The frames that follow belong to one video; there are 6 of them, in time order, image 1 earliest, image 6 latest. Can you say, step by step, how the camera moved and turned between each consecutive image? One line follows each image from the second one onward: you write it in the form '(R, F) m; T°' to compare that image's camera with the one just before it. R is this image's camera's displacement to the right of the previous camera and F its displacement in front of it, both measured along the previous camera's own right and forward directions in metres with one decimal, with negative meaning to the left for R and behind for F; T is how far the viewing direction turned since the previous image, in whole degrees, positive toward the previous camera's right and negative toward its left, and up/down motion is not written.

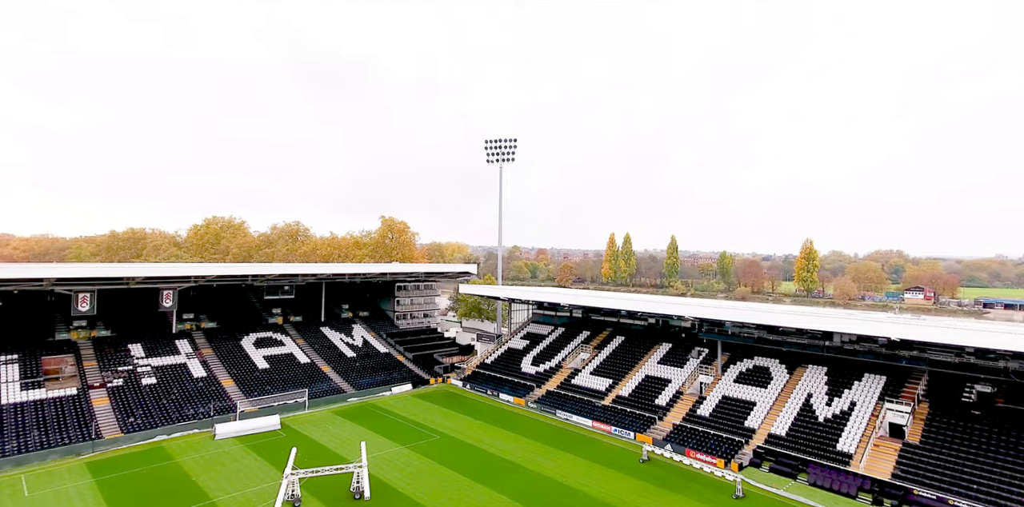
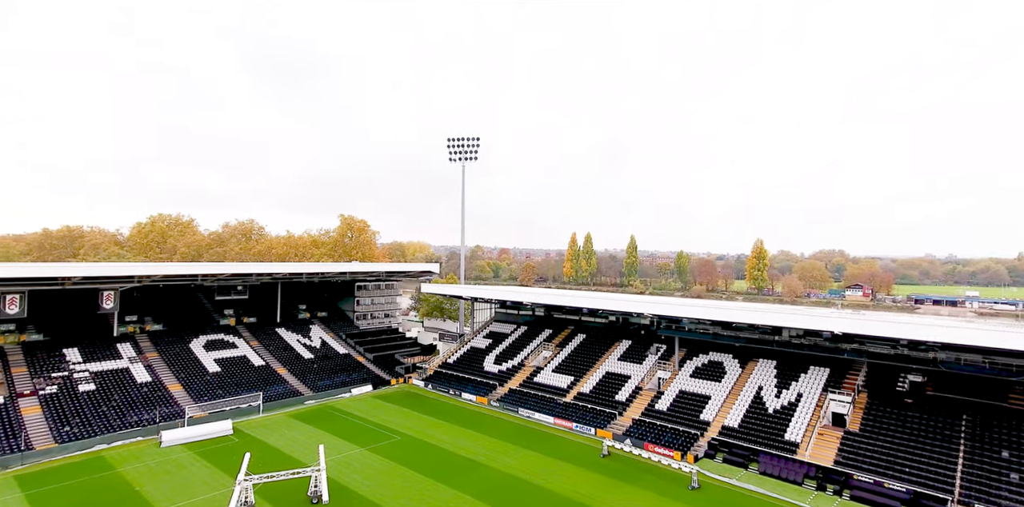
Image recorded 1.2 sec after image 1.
(+3.3, -4.4) m; +4°
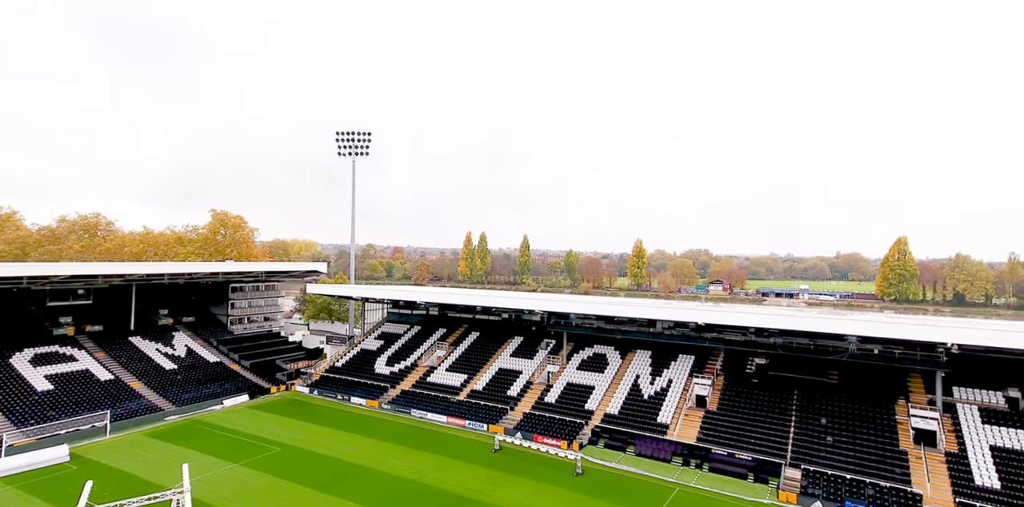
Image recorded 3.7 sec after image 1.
(+0.2, -1.5) m; +11°
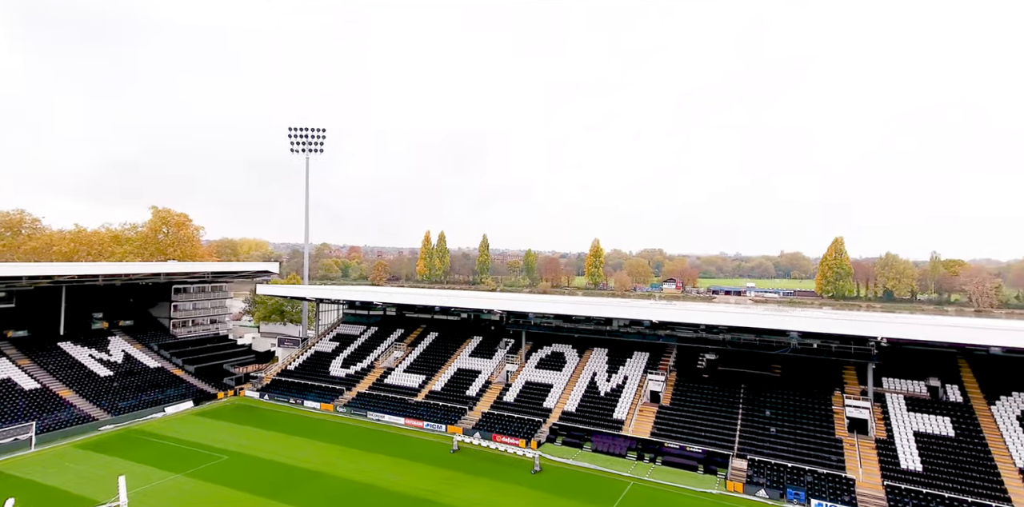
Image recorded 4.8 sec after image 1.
(+0.1, -0.3) m; +4°
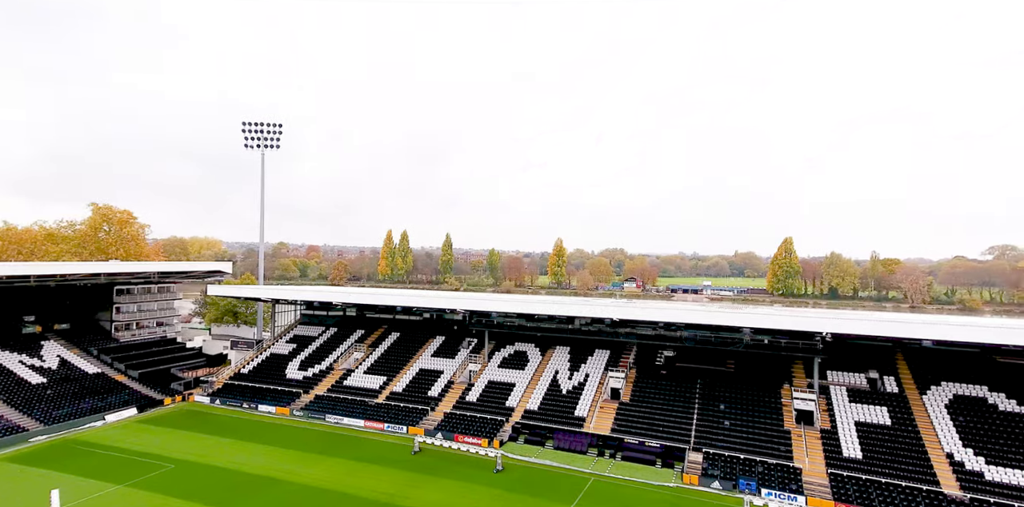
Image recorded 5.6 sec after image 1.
(+0.1, -0.2) m; +4°
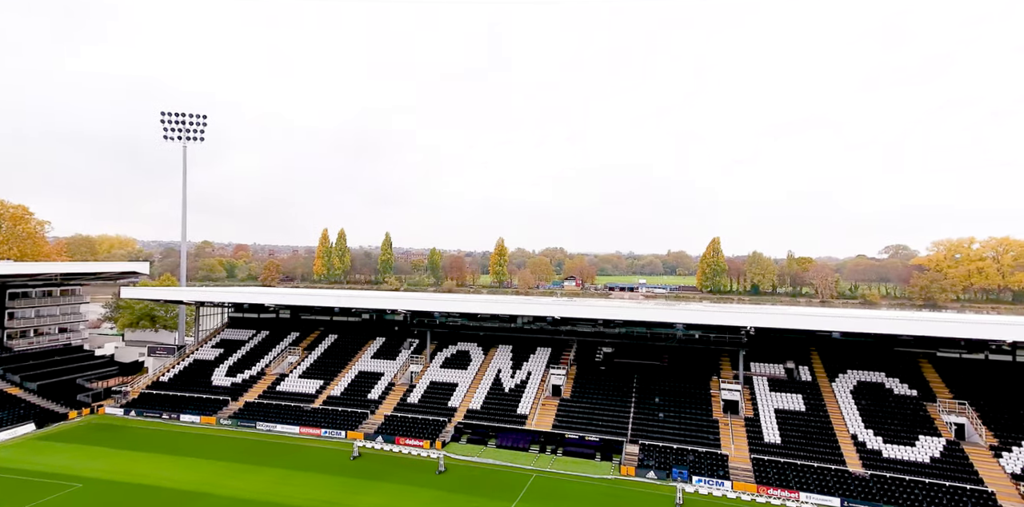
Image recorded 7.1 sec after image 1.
(0.0, -0.4) m; +6°
